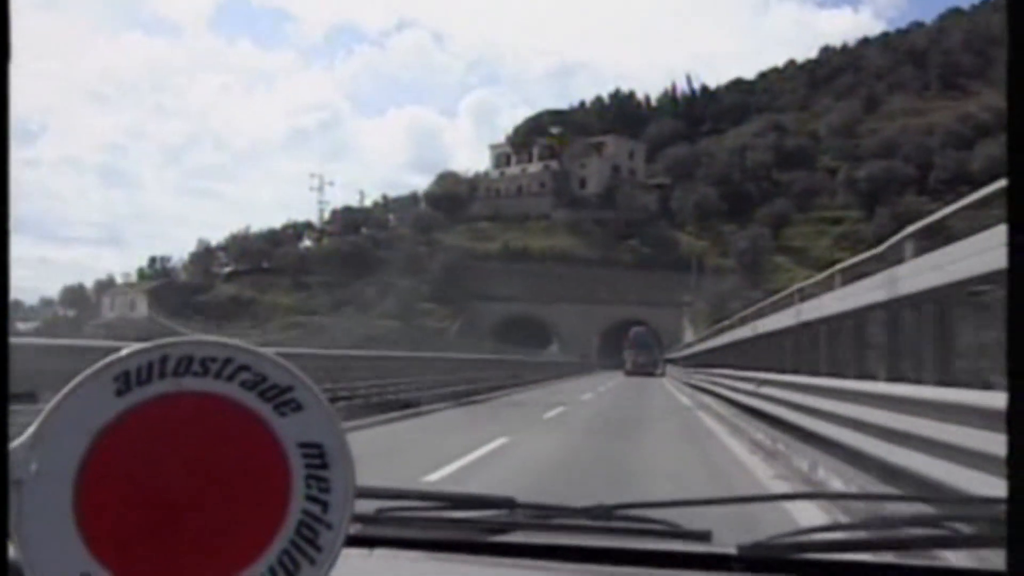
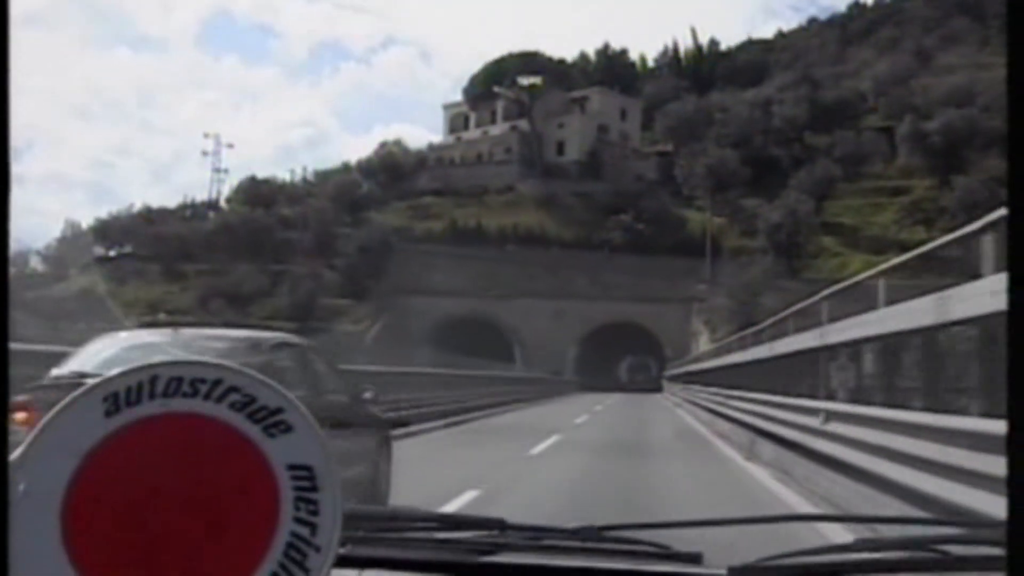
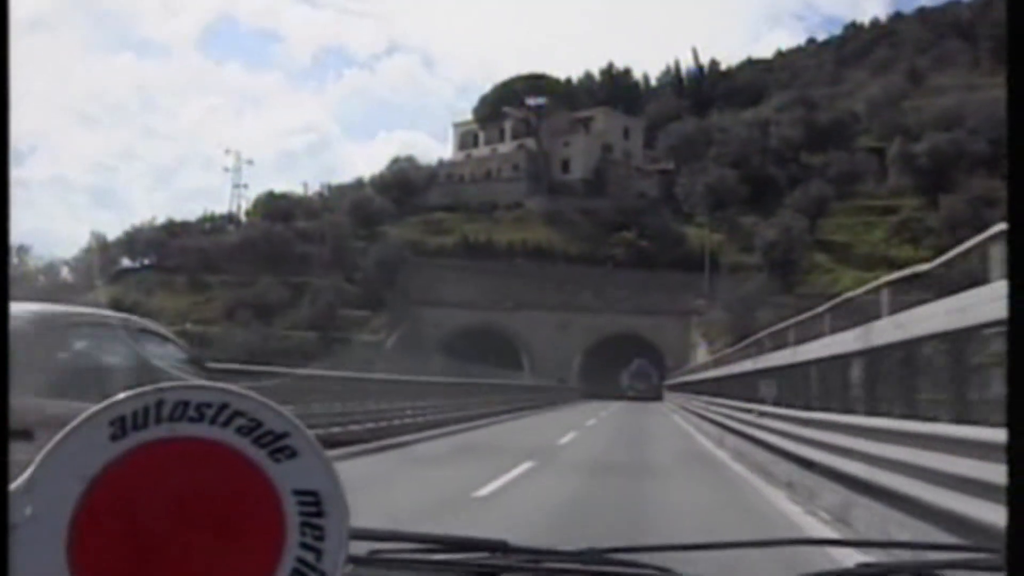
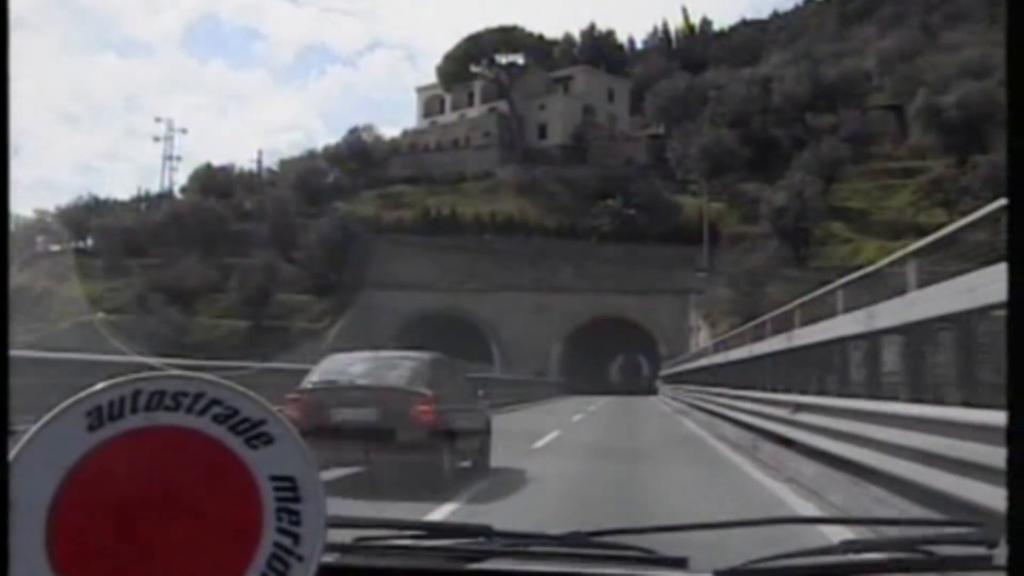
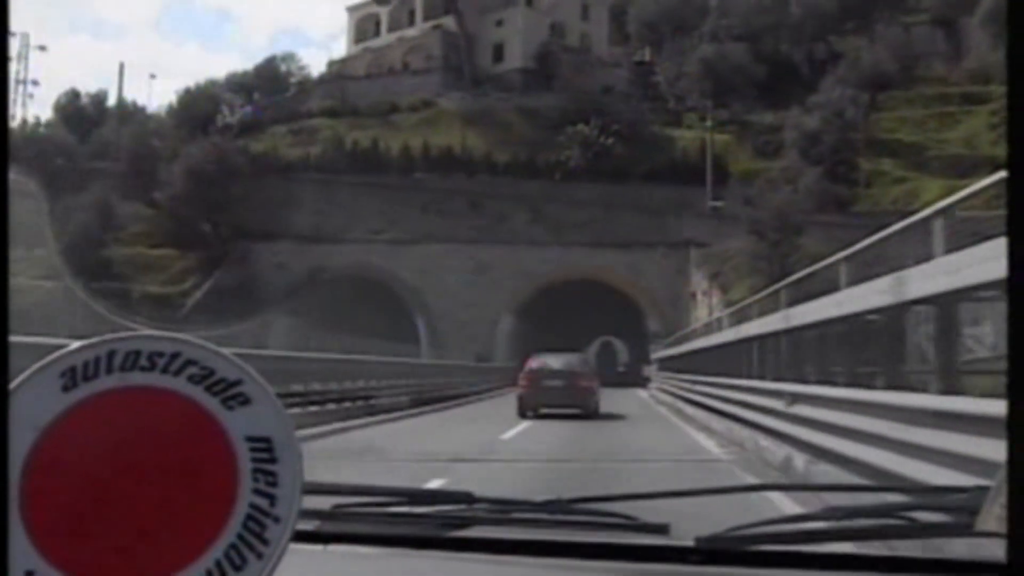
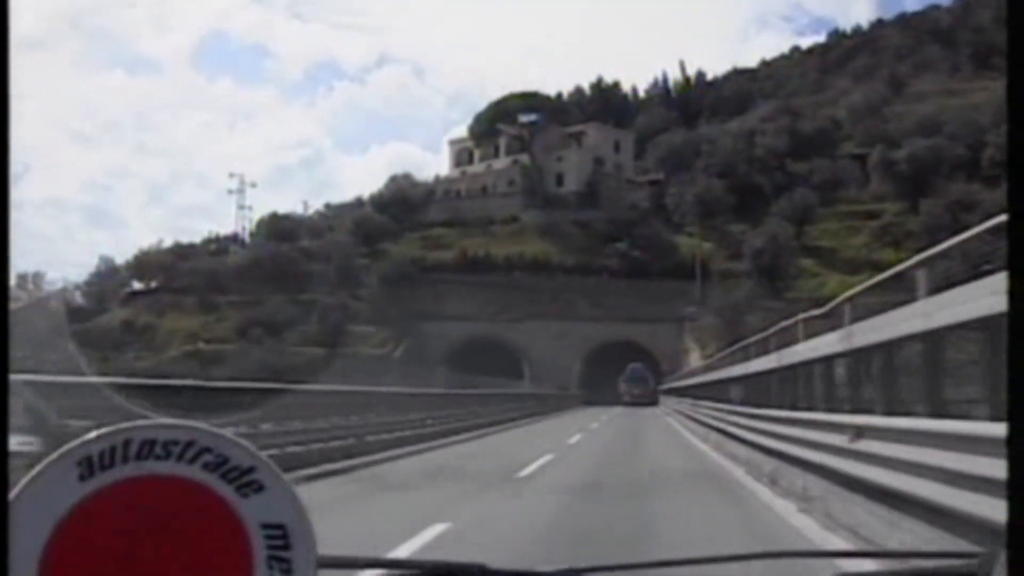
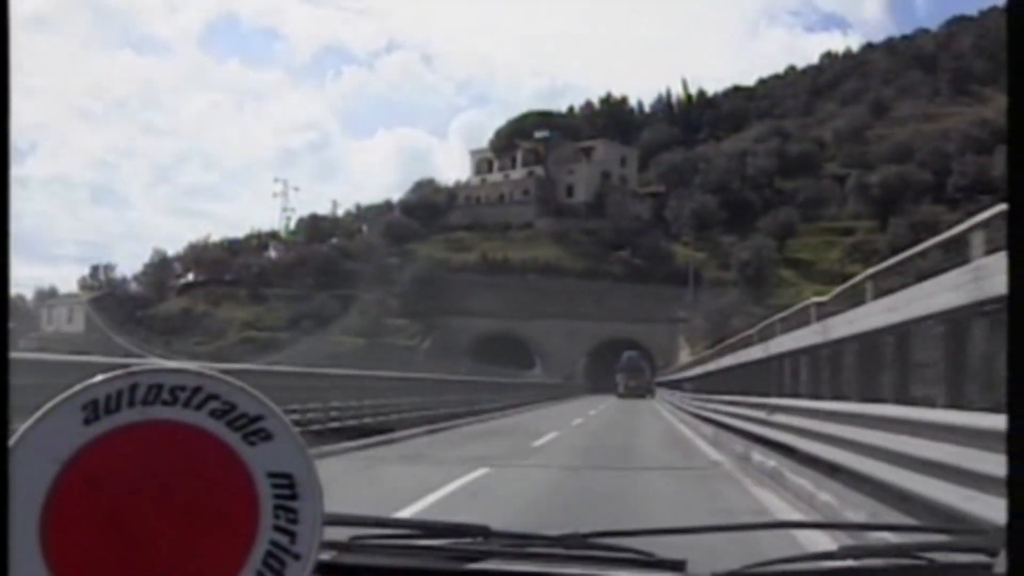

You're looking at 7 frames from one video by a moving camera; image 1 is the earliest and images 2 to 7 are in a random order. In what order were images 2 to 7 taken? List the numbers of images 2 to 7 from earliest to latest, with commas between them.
7, 6, 3, 2, 4, 5
